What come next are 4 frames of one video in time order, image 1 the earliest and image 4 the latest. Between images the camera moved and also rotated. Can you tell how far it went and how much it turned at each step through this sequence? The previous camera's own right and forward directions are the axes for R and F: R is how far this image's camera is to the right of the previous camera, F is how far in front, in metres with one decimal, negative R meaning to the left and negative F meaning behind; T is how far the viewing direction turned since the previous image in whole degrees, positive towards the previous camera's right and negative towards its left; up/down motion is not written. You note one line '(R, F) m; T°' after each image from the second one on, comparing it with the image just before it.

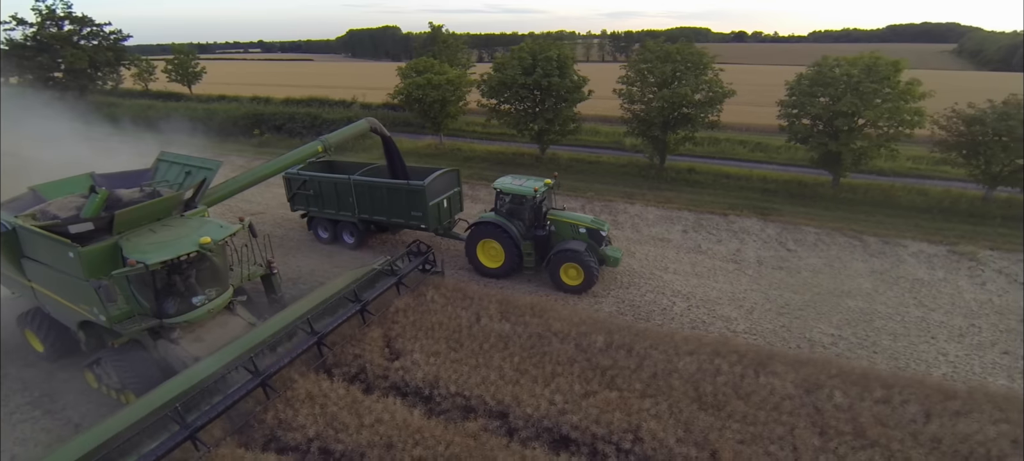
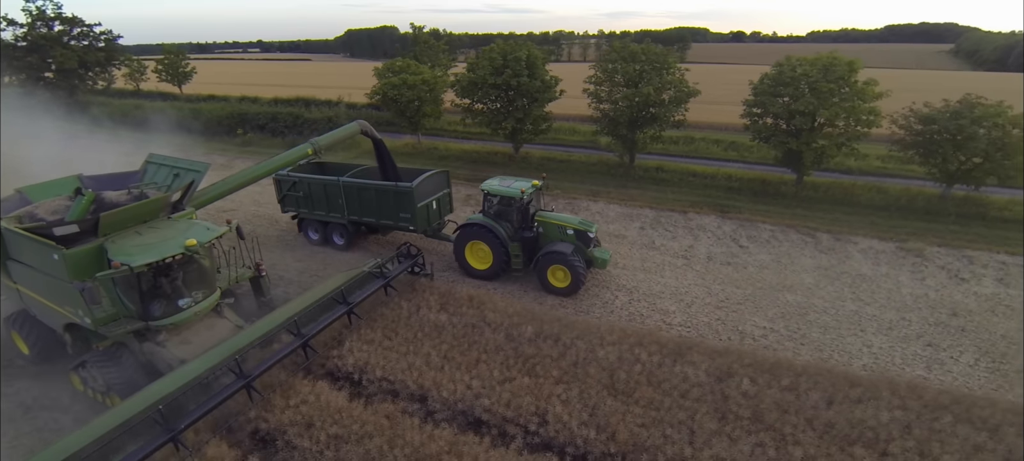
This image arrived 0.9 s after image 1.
(+1.0, -0.3) m; 0°
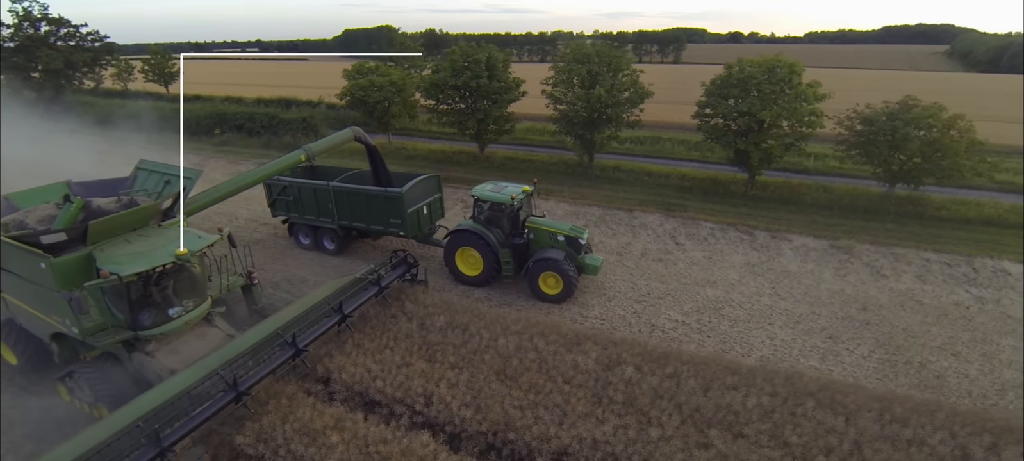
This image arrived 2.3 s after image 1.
(+1.3, -0.4) m; 0°
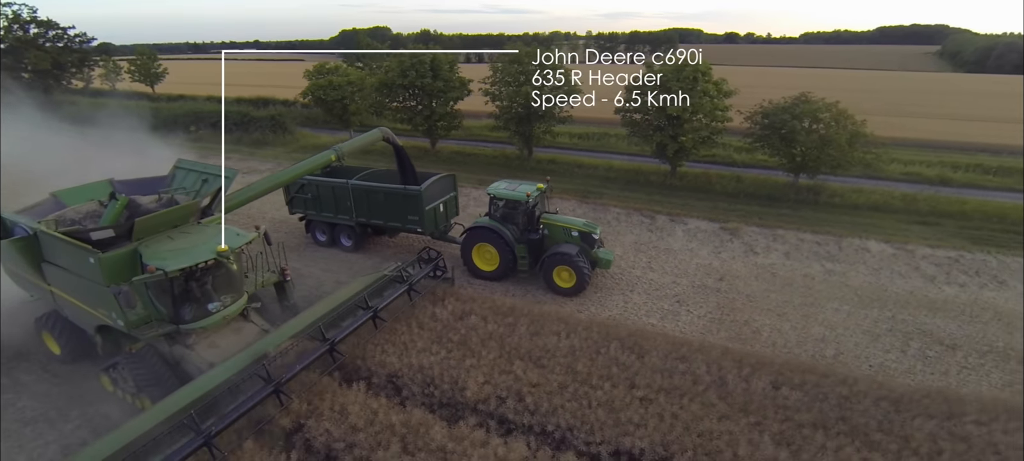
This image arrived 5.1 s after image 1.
(+2.1, -1.3) m; 0°
